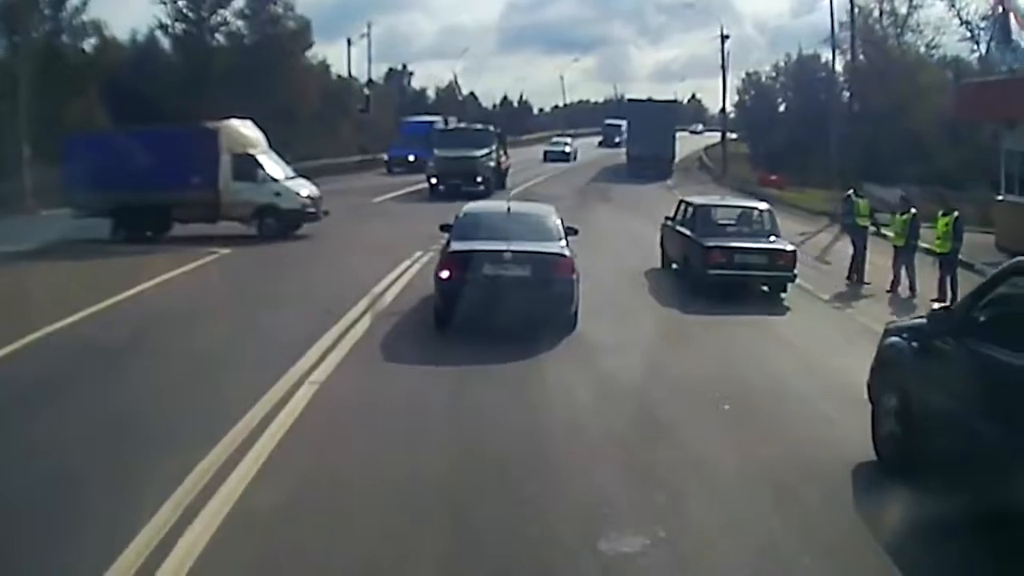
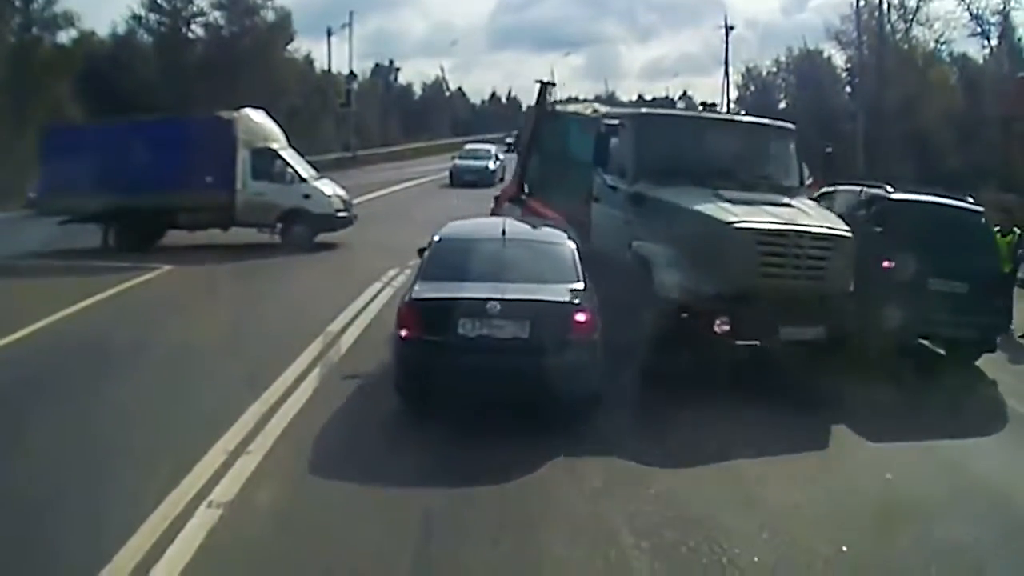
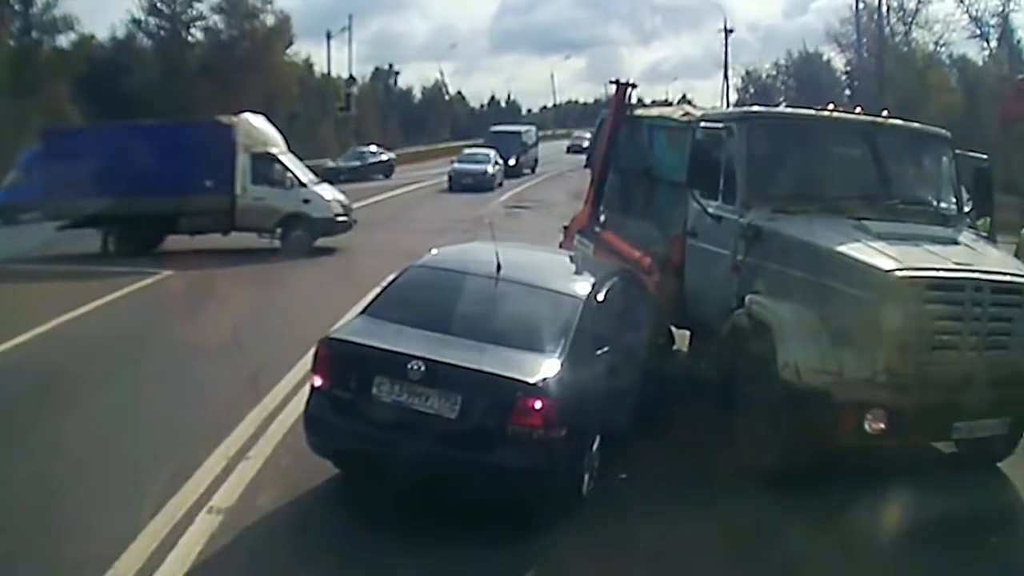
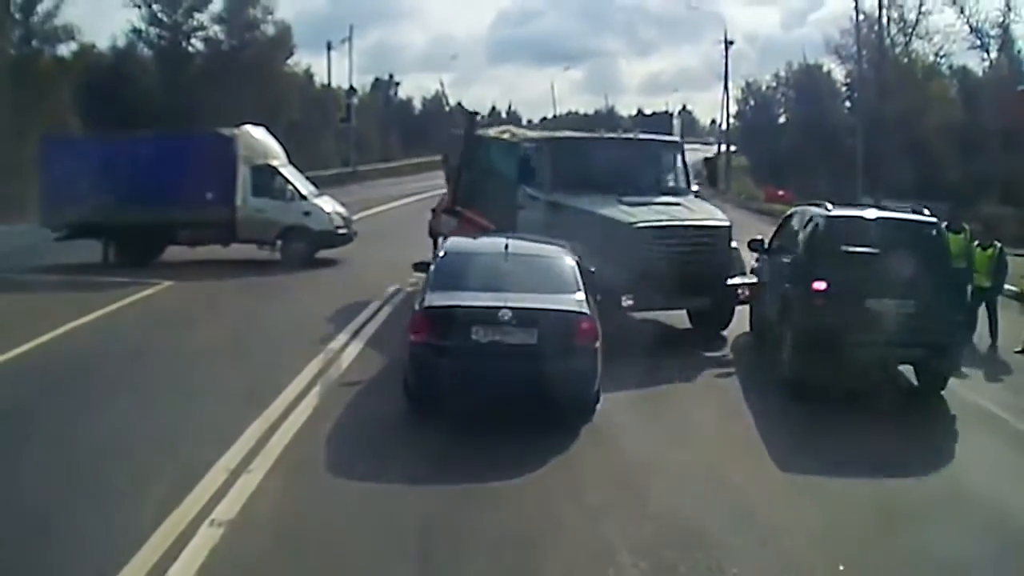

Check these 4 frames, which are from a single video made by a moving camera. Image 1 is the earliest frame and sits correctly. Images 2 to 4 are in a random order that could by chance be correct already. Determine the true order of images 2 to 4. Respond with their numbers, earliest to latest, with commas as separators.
4, 2, 3
